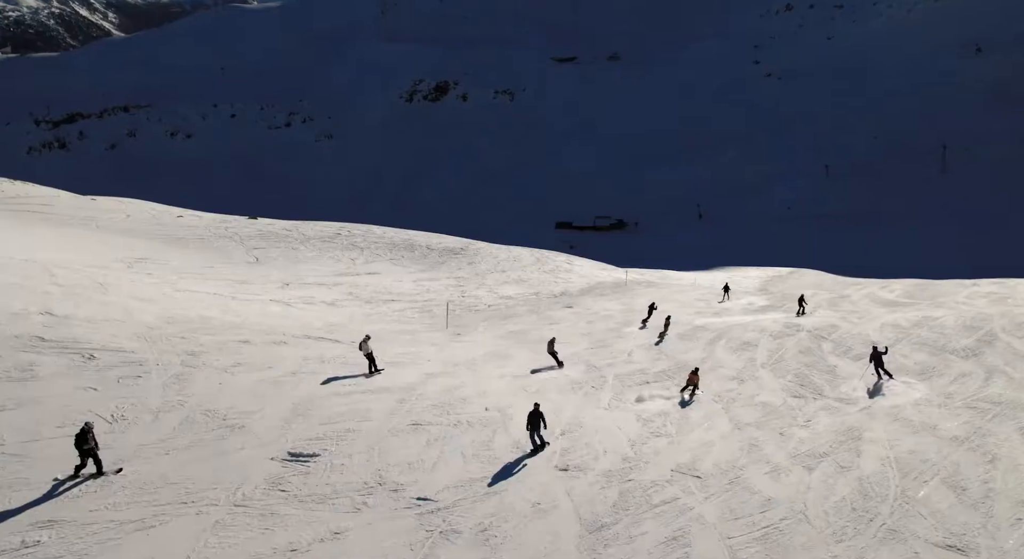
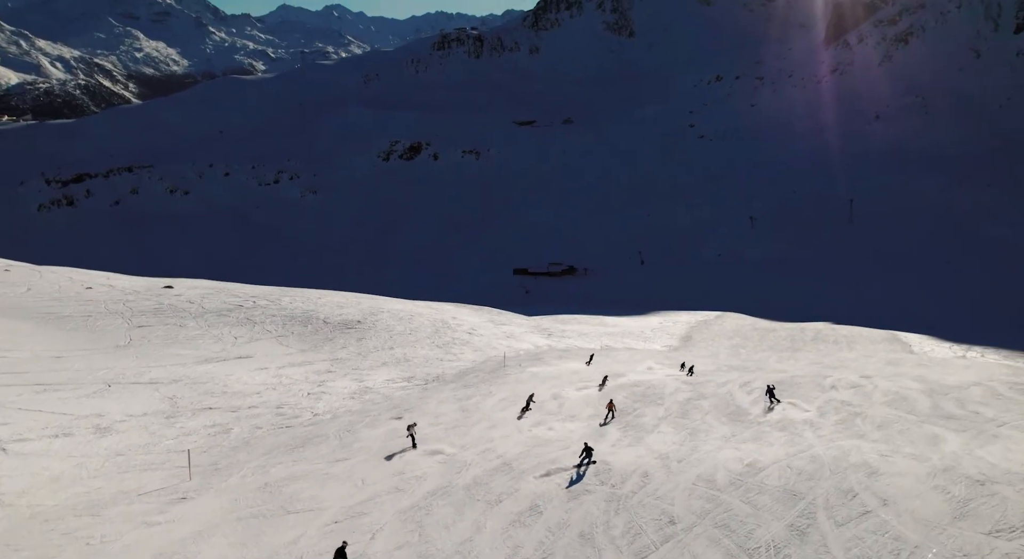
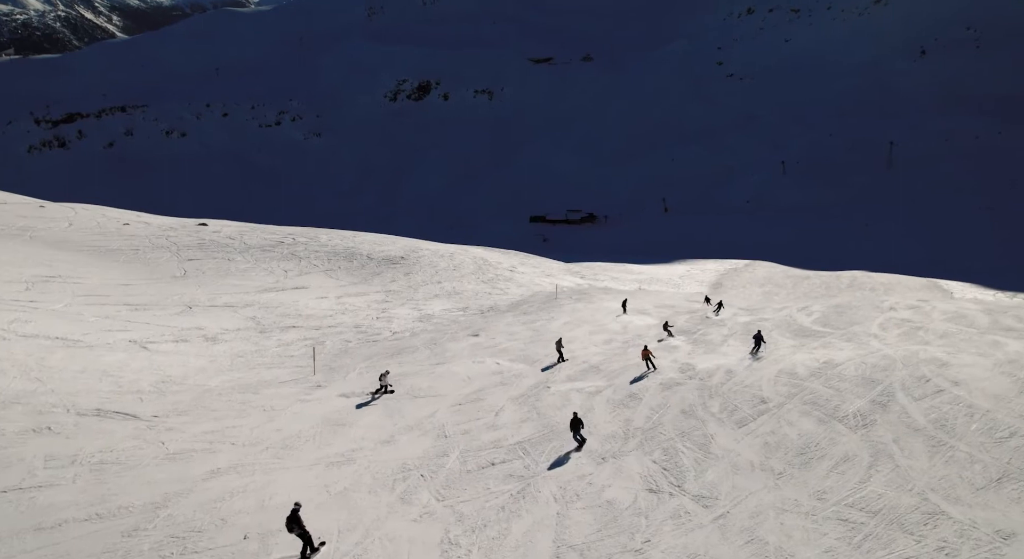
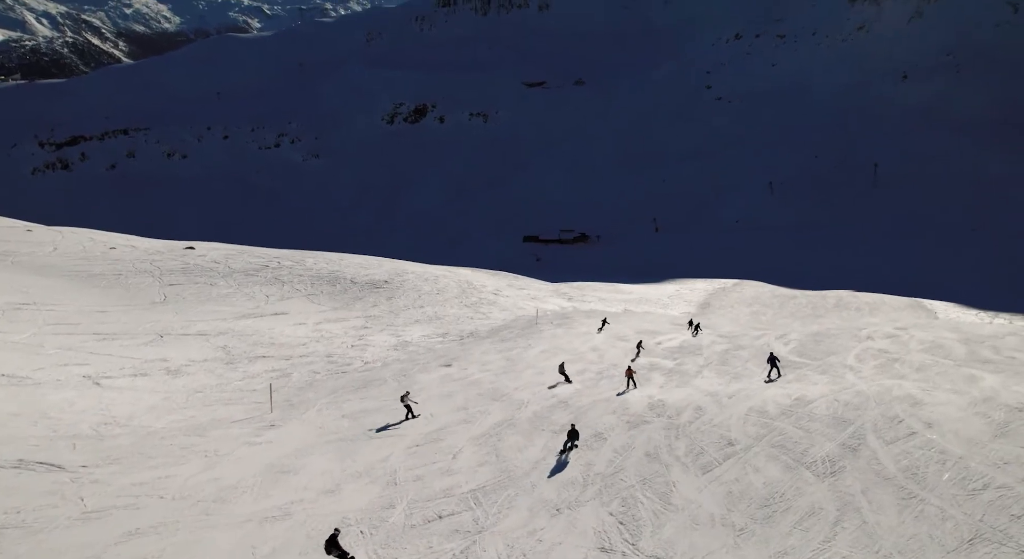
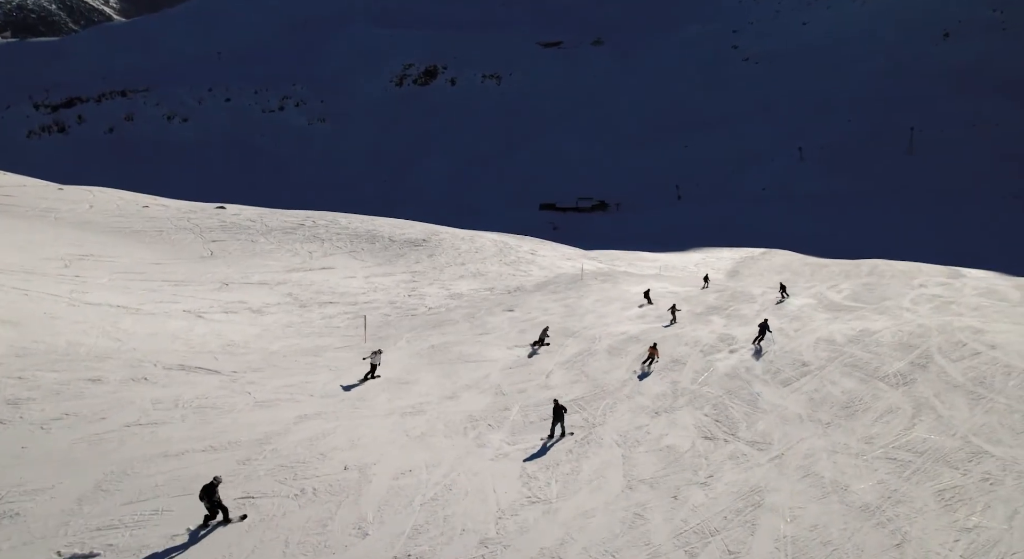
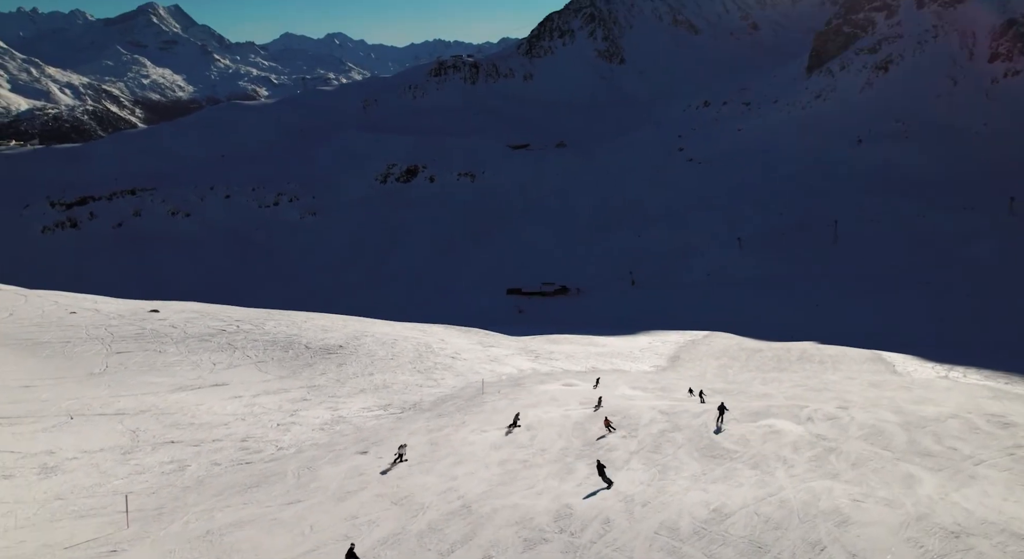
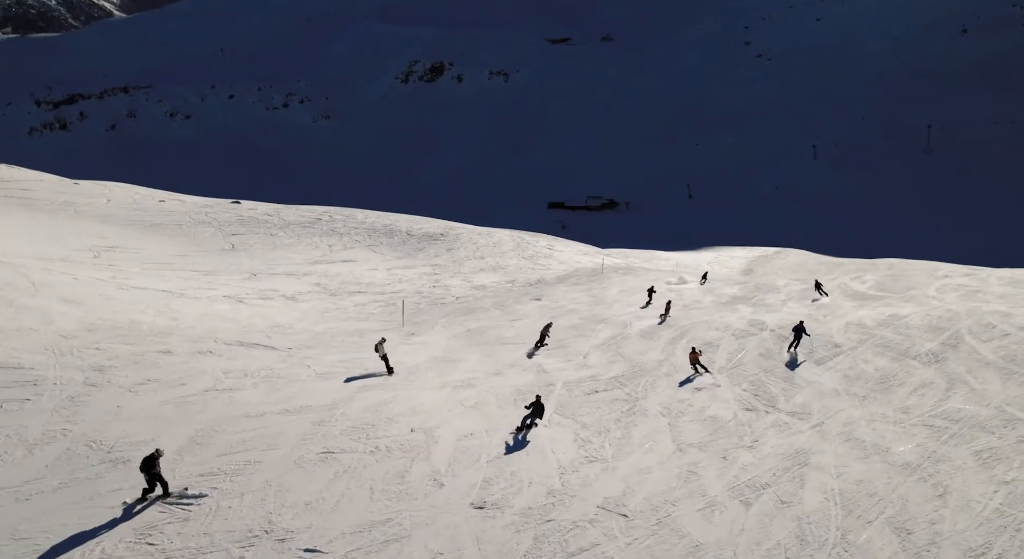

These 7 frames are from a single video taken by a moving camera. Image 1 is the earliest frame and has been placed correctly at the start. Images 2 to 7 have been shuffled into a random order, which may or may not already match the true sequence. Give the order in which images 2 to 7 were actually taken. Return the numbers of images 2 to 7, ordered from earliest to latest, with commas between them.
7, 5, 3, 4, 2, 6
